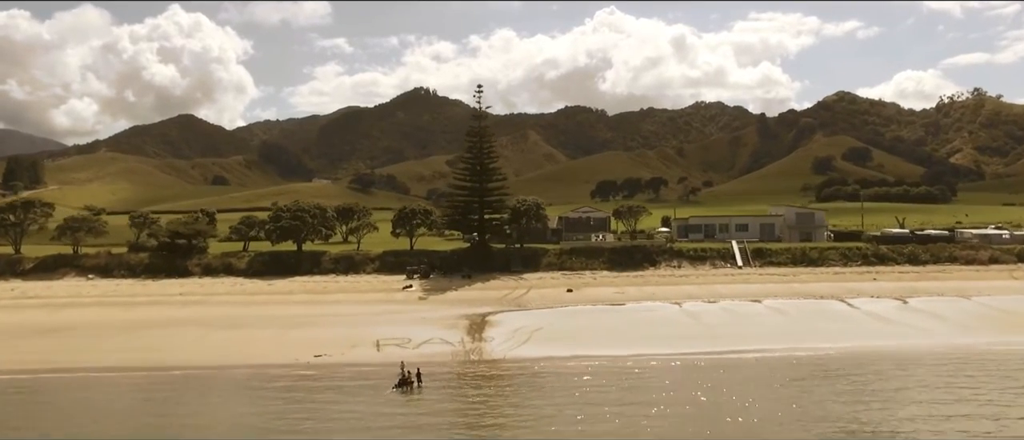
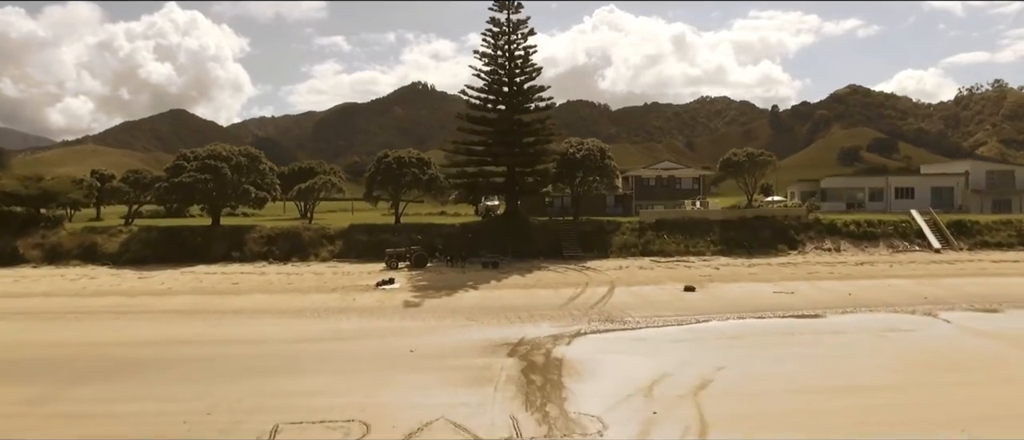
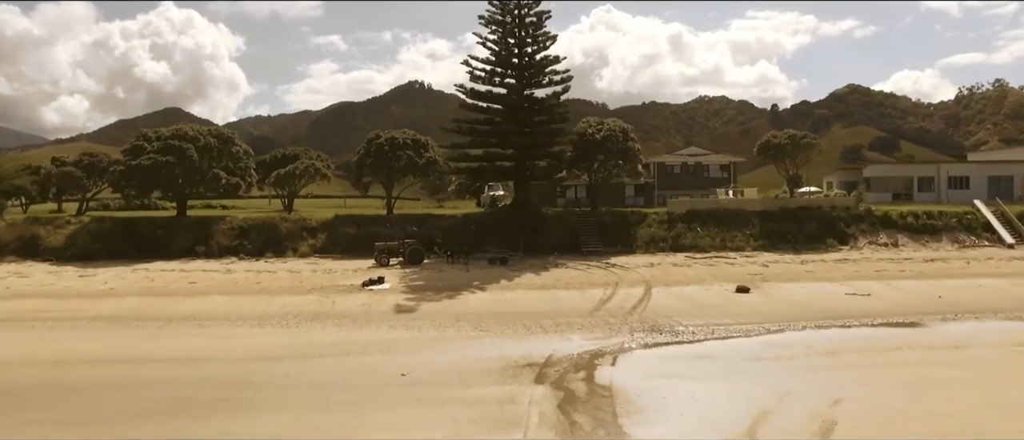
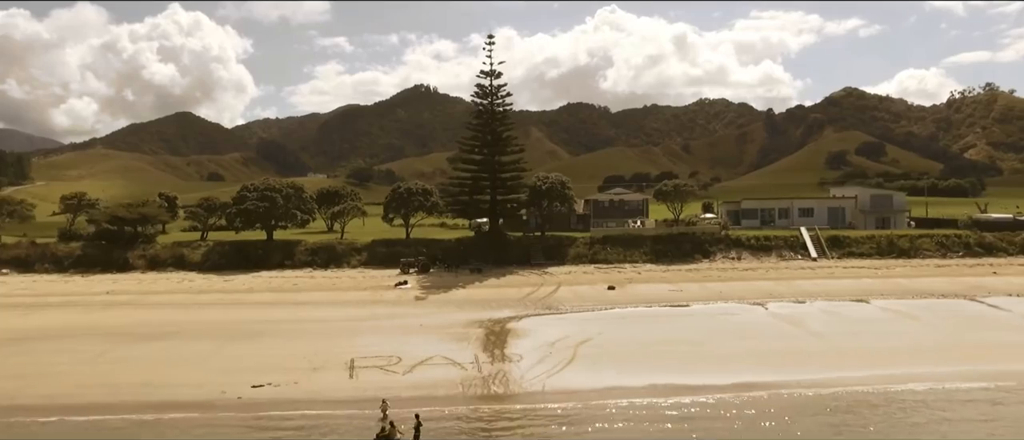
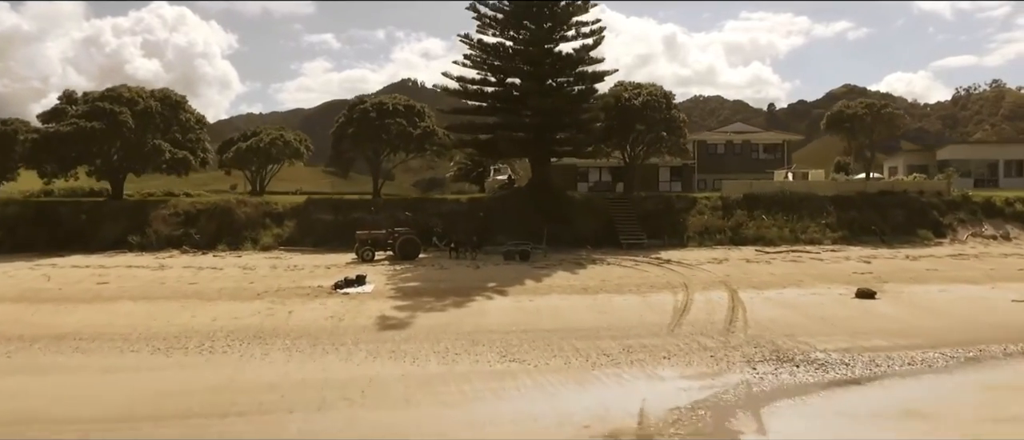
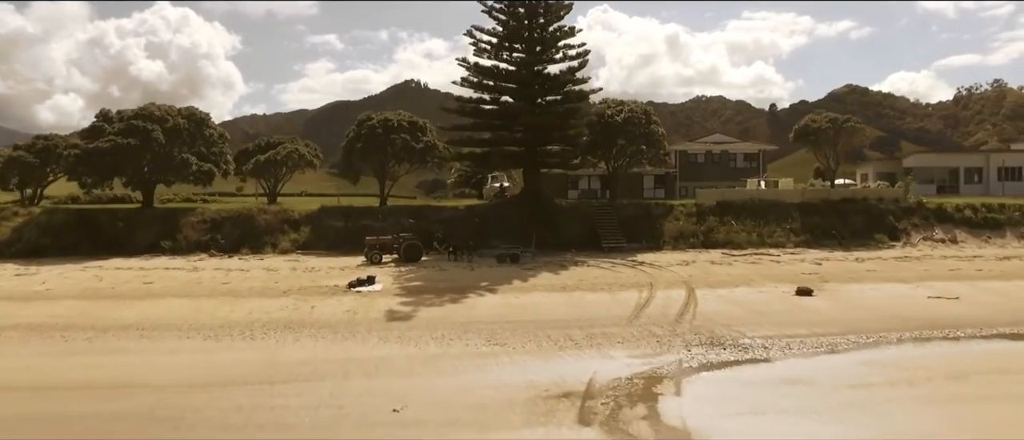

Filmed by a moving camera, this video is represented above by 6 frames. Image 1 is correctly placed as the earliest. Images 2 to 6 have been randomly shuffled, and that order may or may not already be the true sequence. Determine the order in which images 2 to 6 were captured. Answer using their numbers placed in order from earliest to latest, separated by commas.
4, 2, 3, 6, 5
